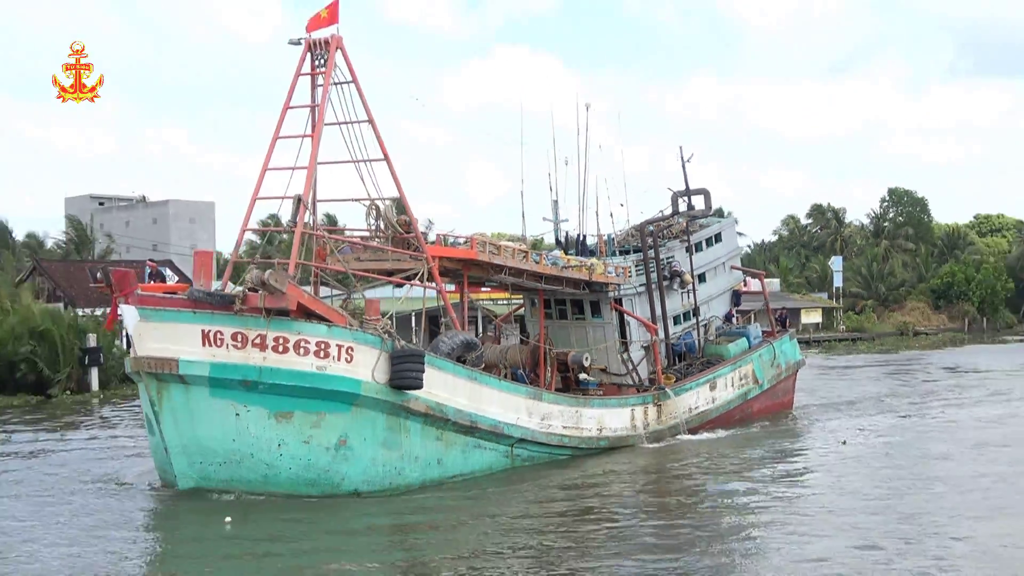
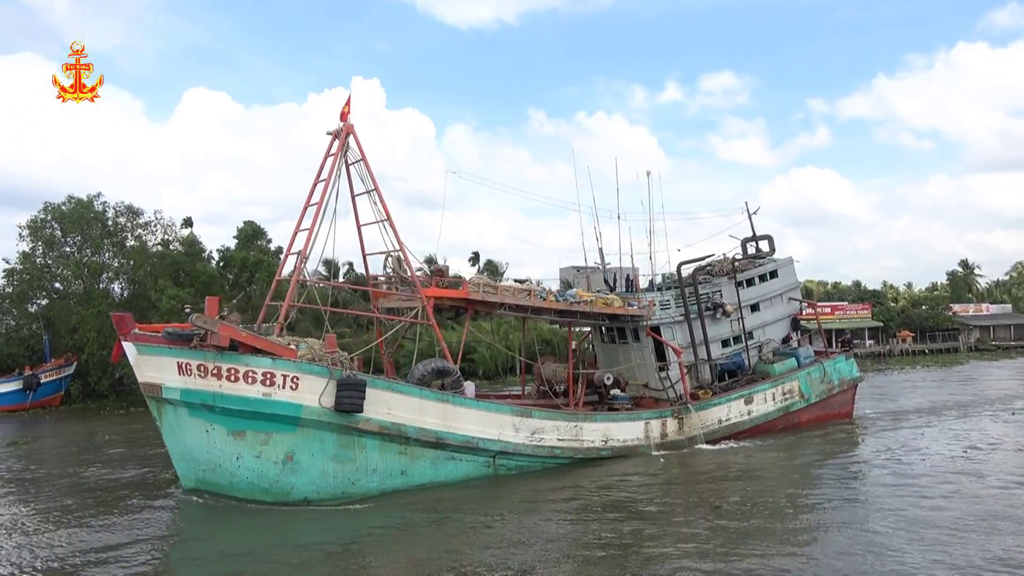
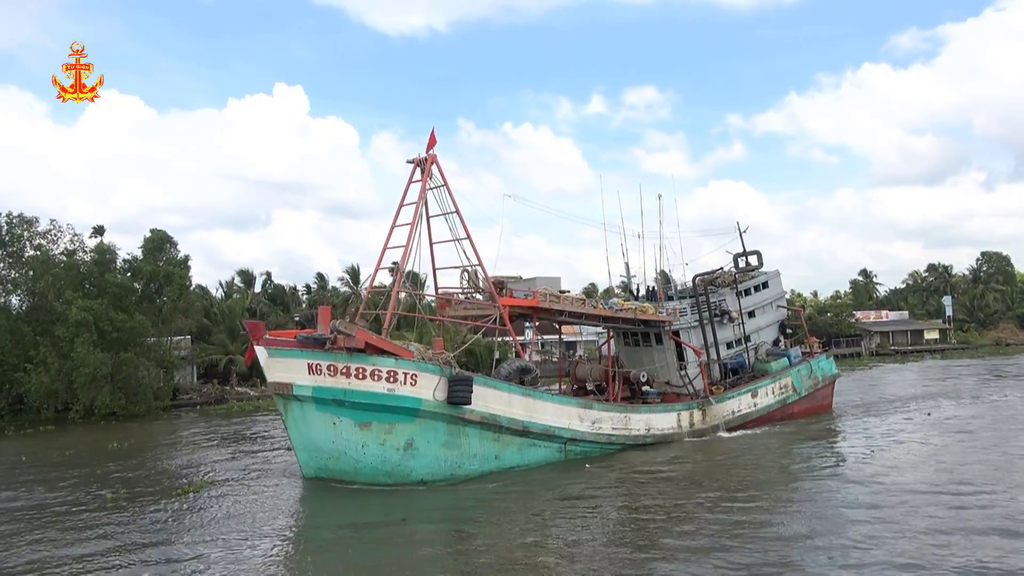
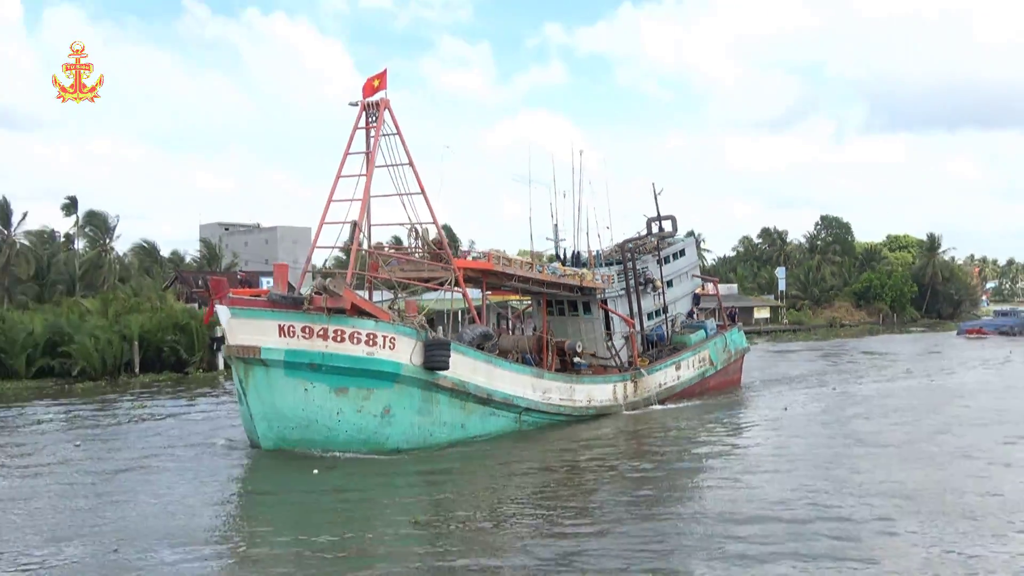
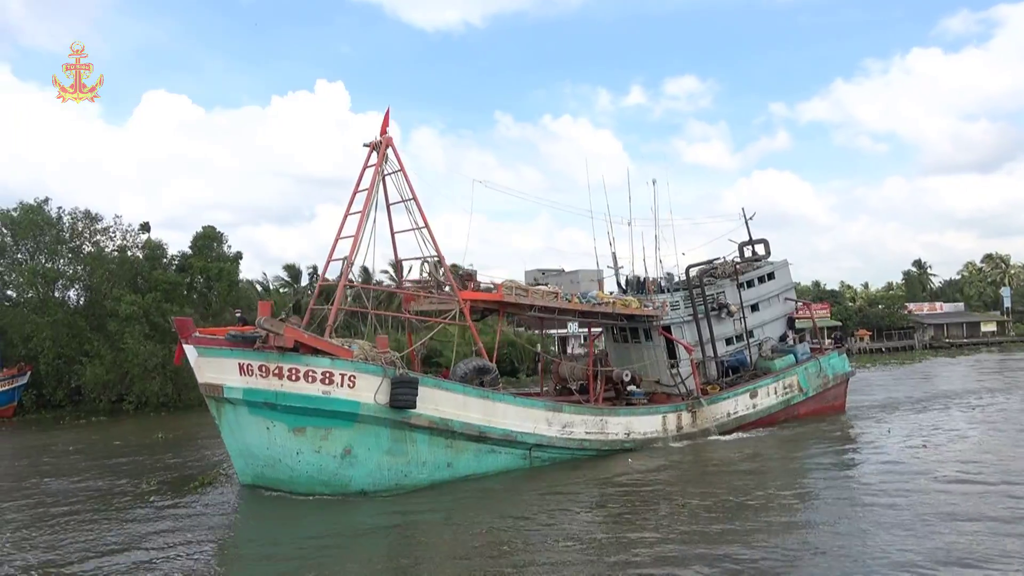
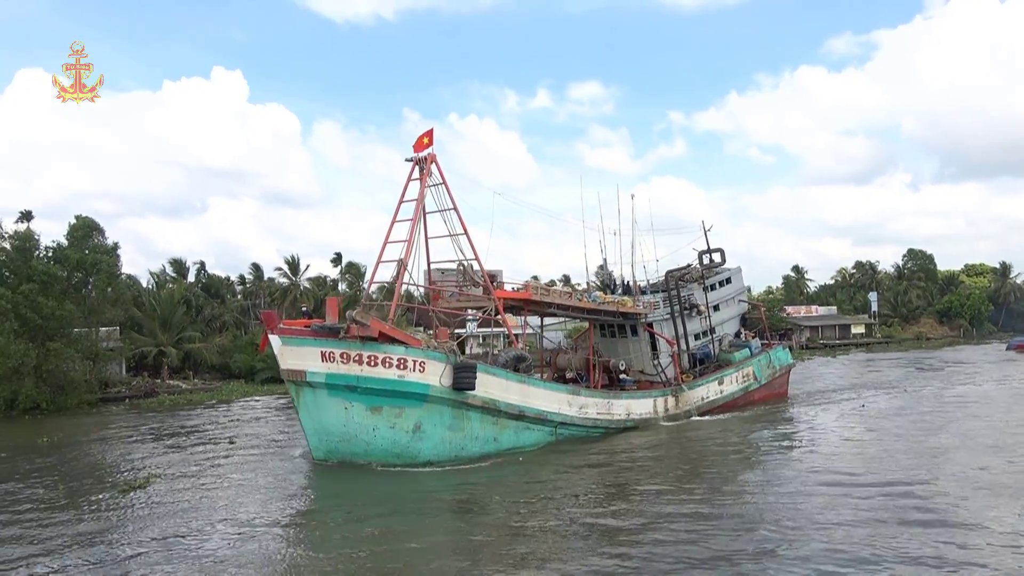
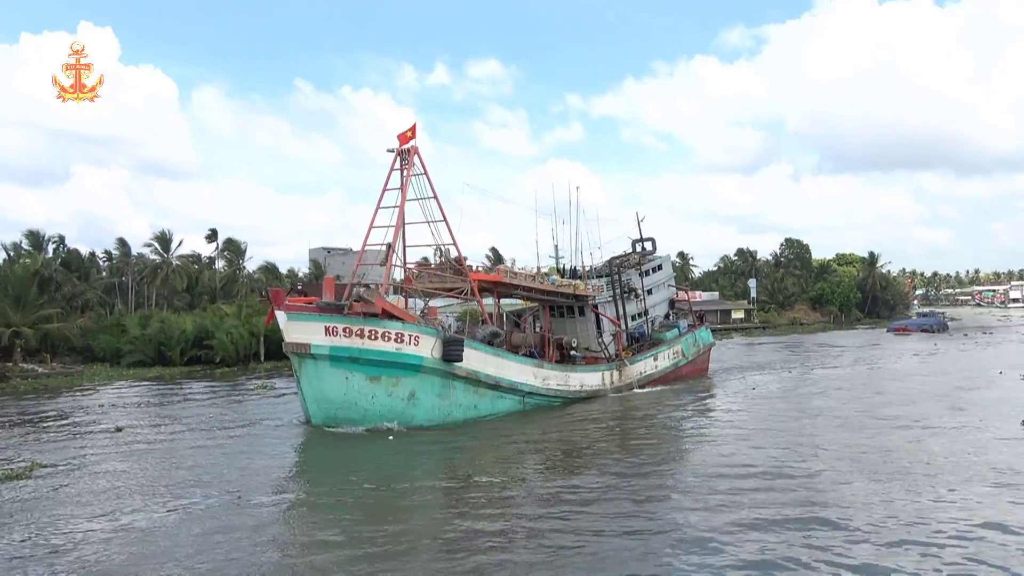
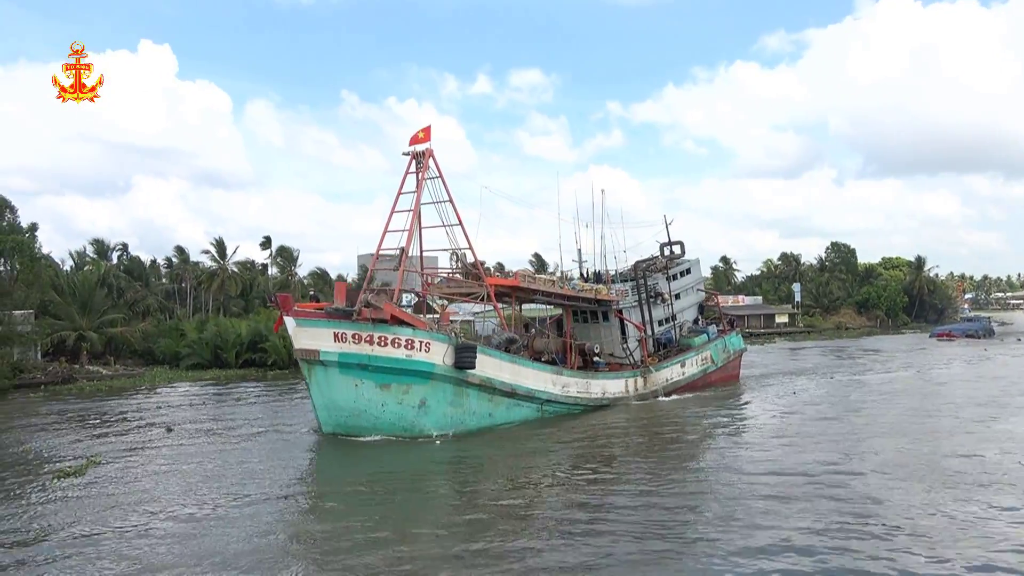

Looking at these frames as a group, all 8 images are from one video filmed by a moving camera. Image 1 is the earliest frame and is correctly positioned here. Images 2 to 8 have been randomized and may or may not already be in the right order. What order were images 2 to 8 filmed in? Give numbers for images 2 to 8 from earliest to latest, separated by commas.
4, 7, 8, 6, 3, 5, 2
